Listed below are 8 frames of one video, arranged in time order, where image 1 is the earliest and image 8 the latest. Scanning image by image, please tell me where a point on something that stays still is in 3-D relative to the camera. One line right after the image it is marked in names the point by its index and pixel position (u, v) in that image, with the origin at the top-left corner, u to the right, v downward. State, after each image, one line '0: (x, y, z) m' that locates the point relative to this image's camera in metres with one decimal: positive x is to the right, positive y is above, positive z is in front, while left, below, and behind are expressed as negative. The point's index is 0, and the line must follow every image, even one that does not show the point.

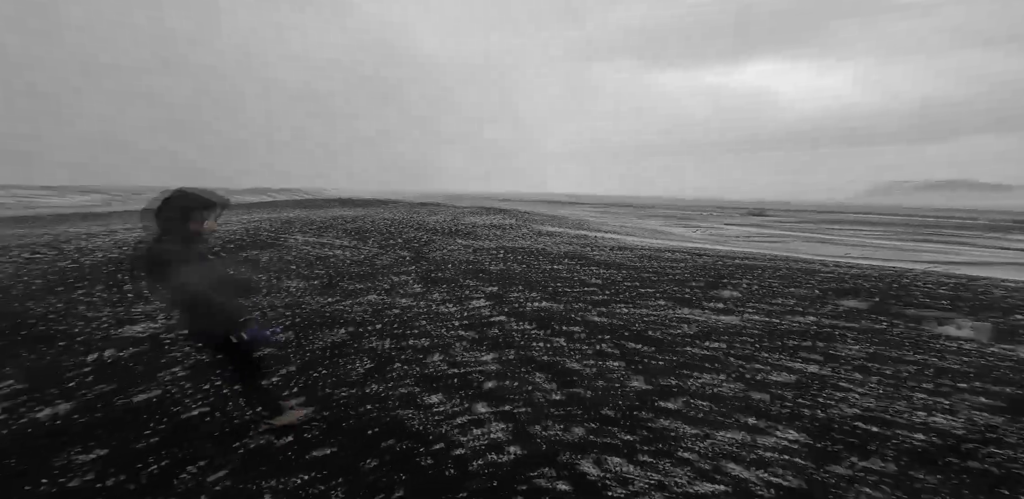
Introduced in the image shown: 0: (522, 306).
0: (+0.4, -1.6, +10.3) m
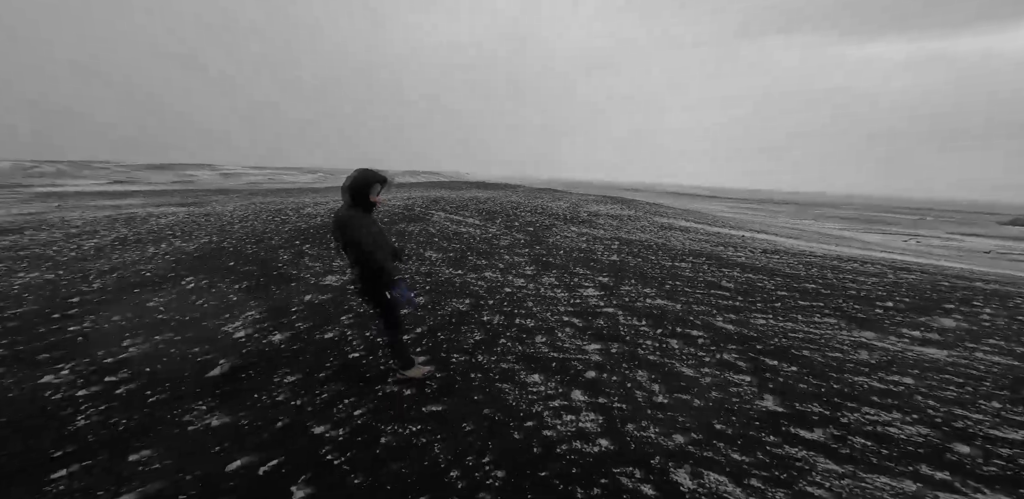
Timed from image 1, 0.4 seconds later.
0: (+3.3, -1.3, +9.7) m
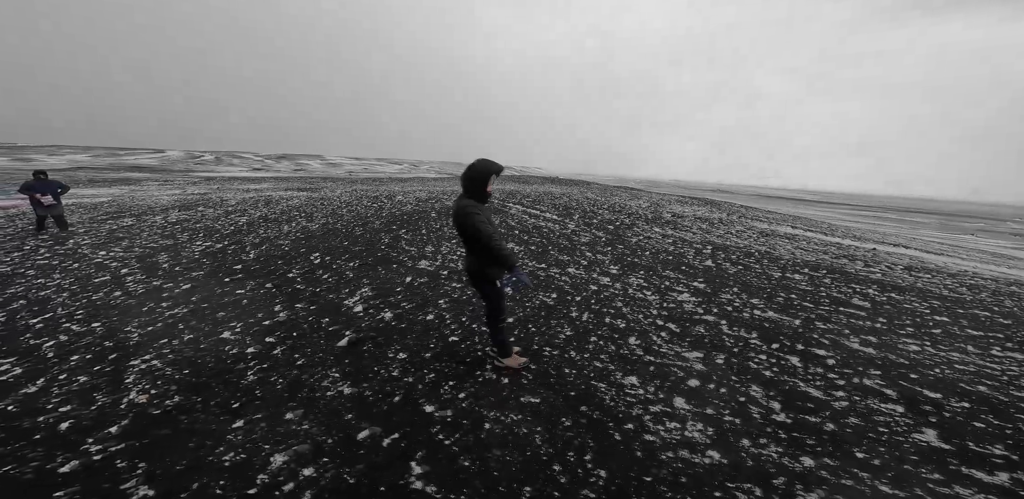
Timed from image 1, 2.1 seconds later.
0: (+5.4, -1.5, +8.8) m
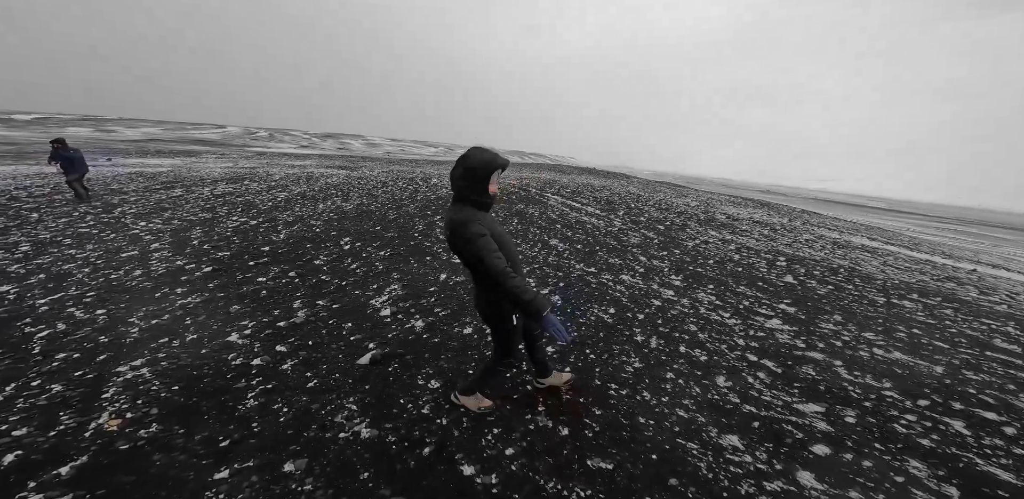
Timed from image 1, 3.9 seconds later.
0: (+6.4, -1.9, +7.0) m
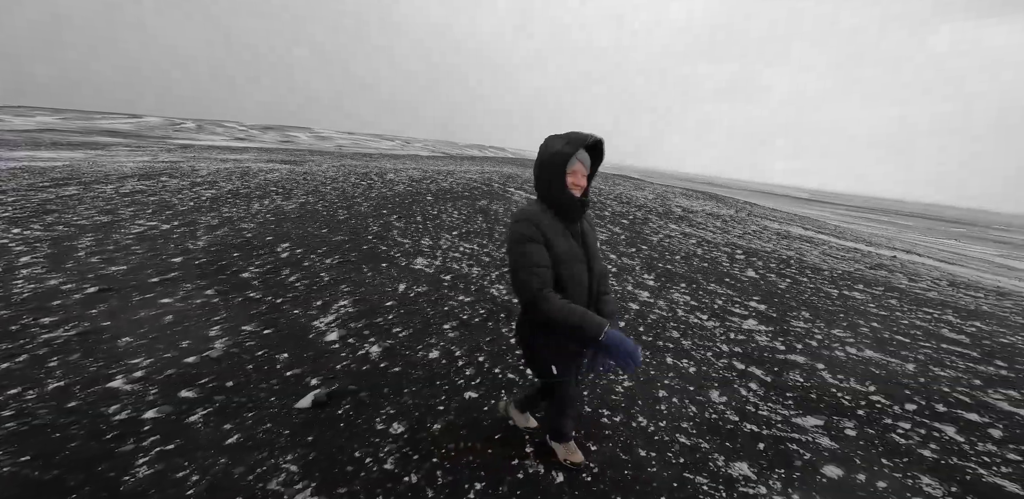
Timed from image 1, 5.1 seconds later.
0: (+5.9, -1.8, +7.0) m
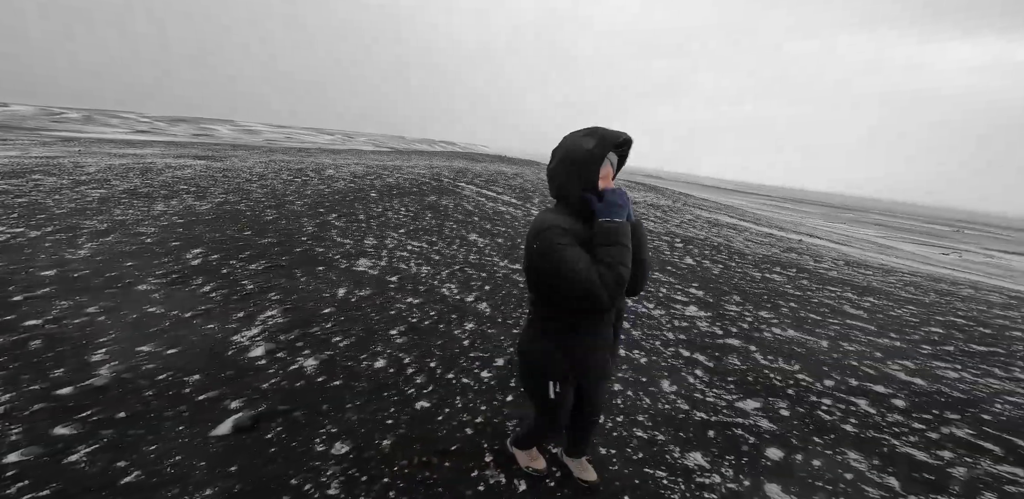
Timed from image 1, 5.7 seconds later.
0: (+5.0, -1.6, +7.6) m
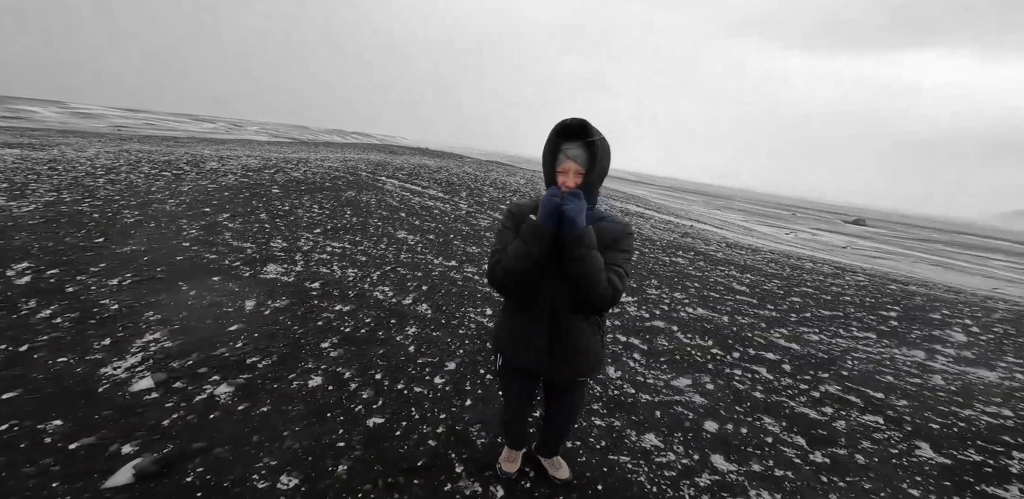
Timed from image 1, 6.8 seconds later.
0: (+3.8, -1.4, +8.5) m
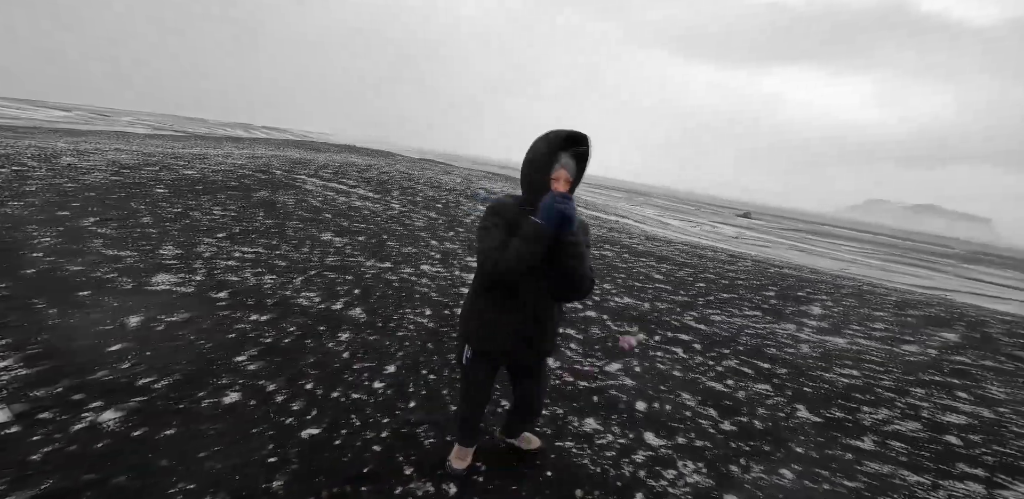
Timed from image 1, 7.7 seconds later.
0: (+2.4, -1.2, +9.1) m
